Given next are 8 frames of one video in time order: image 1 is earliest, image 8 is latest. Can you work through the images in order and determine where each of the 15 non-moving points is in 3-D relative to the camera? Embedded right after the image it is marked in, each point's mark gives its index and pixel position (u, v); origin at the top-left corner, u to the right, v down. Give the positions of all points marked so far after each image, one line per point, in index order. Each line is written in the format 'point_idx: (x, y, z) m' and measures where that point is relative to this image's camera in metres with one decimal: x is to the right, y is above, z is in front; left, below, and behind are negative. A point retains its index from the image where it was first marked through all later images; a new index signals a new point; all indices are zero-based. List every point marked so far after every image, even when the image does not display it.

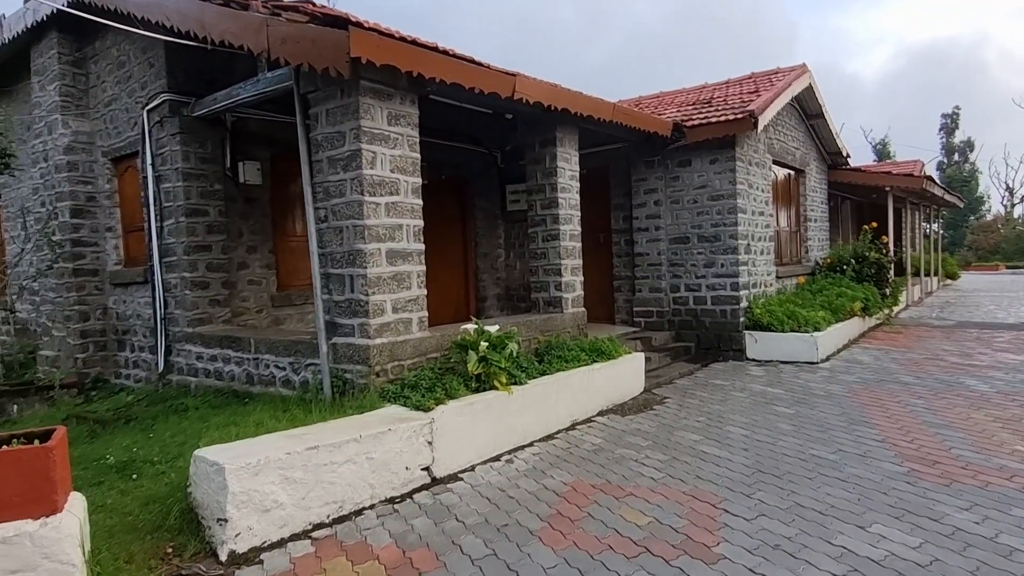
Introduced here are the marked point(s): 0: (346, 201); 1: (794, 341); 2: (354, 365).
0: (-1.0, +0.5, +4.2) m
1: (+2.8, -0.5, +6.8) m
2: (-1.0, -0.5, +4.2) m
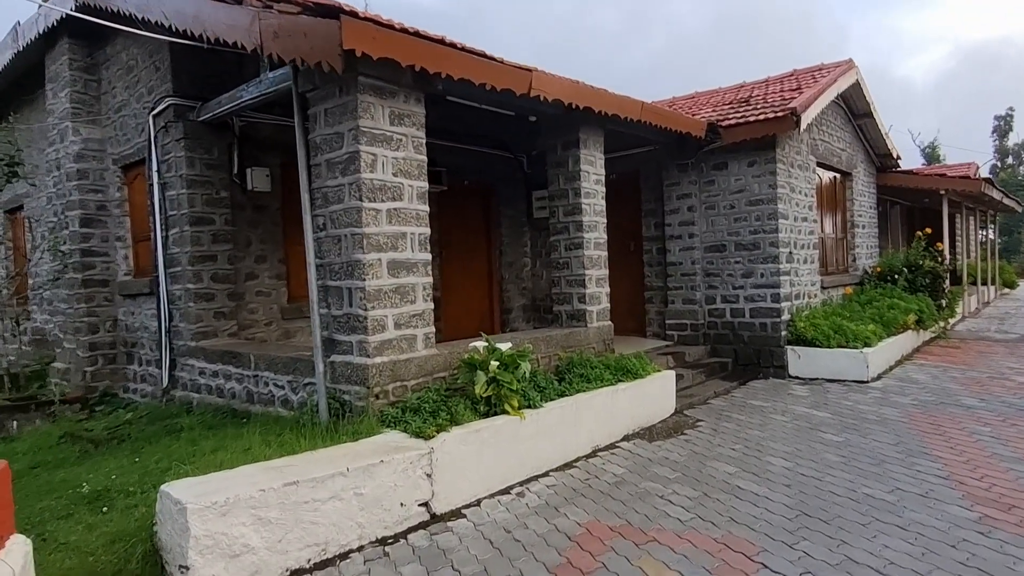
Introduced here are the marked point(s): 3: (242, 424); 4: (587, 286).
0: (-1.0, +0.5, +3.9) m
1: (+3.0, -0.7, +6.3) m
2: (-0.9, -0.6, +3.9) m
3: (-1.8, -0.9, +4.4) m
4: (+0.6, 0.0, +5.5) m
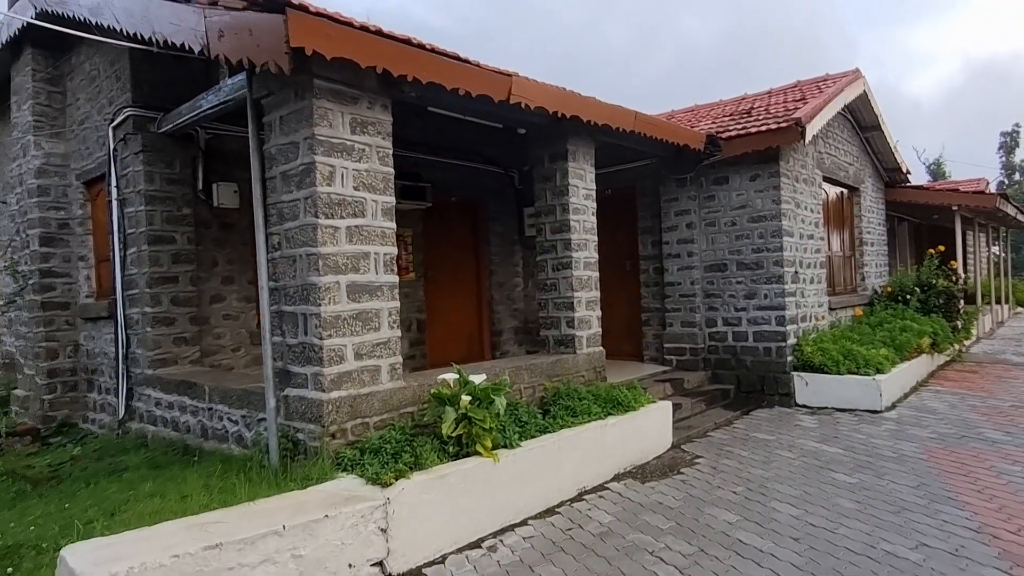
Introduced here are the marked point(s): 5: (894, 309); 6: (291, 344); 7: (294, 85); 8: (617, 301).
0: (-1.1, +0.3, +3.5) m
1: (+2.9, -0.8, +5.8) m
2: (-1.0, -0.7, +3.5) m
3: (-1.9, -1.0, +4.0) m
4: (+0.5, -0.2, +5.1) m
5: (+4.4, -0.2, +7.9) m
6: (-1.2, -0.3, +3.6) m
7: (-1.1, +1.0, +3.5) m
8: (+1.1, -0.1, +7.4) m
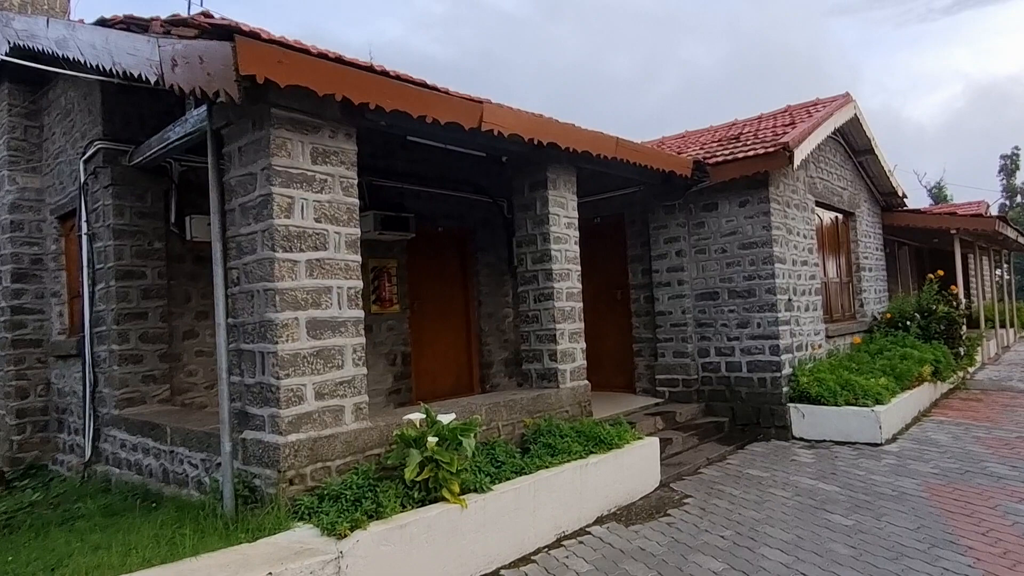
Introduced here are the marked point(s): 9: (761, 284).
0: (-1.3, +0.1, +3.4) m
1: (+2.8, -1.1, +5.6) m
2: (-1.2, -0.9, +3.3) m
3: (-2.0, -1.2, +3.8) m
4: (+0.3, -0.4, +4.9) m
5: (+4.3, -0.5, +7.6) m
6: (-1.3, -0.5, +3.4) m
7: (-1.3, +0.9, +3.4) m
8: (+1.0, -0.5, +7.3) m
9: (+2.2, 0.0, +6.1) m
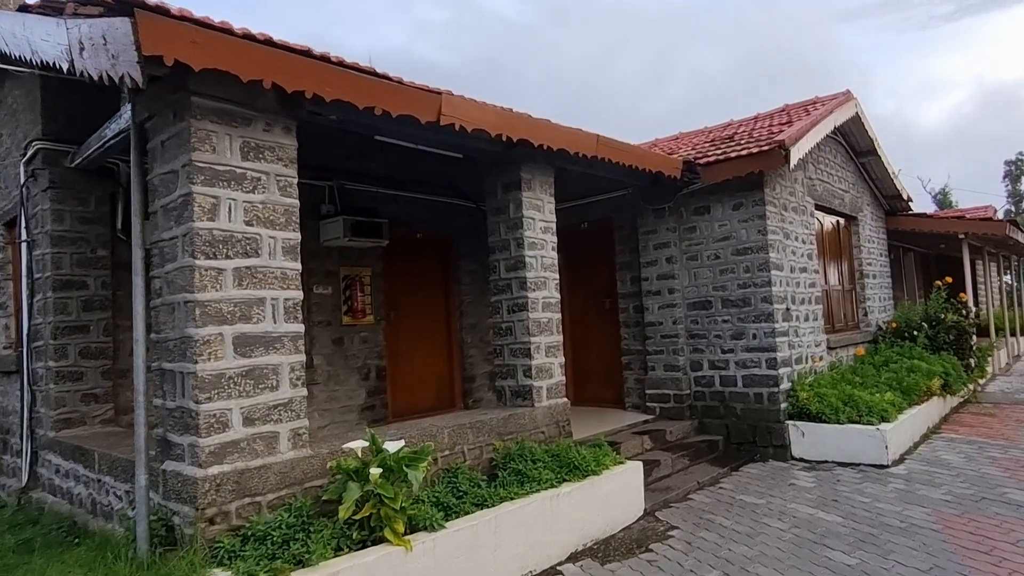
0: (-1.5, +0.1, +3.0) m
1: (+2.6, -1.1, +5.2) m
2: (-1.4, -0.9, +2.9) m
3: (-2.2, -1.3, +3.4) m
4: (+0.1, -0.5, +4.5) m
5: (+4.1, -0.6, +7.2) m
6: (-1.5, -0.5, +3.0) m
7: (-1.5, +0.8, +3.0) m
8: (+0.8, -0.5, +6.8) m
9: (+2.1, 0.0, +5.7) m
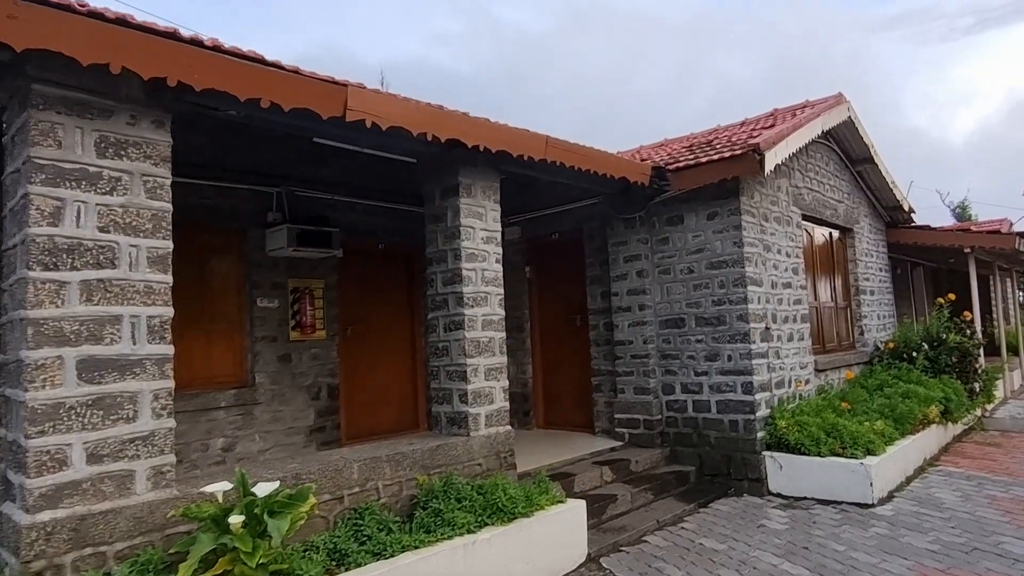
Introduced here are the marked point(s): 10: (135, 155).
0: (-1.9, 0.0, +2.6) m
1: (+2.2, -1.3, +4.7) m
2: (-1.8, -1.0, +2.5) m
3: (-2.6, -1.4, +3.0) m
4: (-0.3, -0.5, +4.0) m
5: (+3.8, -0.8, +6.7) m
6: (-1.9, -0.6, +2.6) m
7: (-1.9, +0.8, +2.6) m
8: (+0.5, -0.7, +6.4) m
9: (+1.7, -0.2, +5.2) m
10: (-1.5, +0.5, +2.8) m
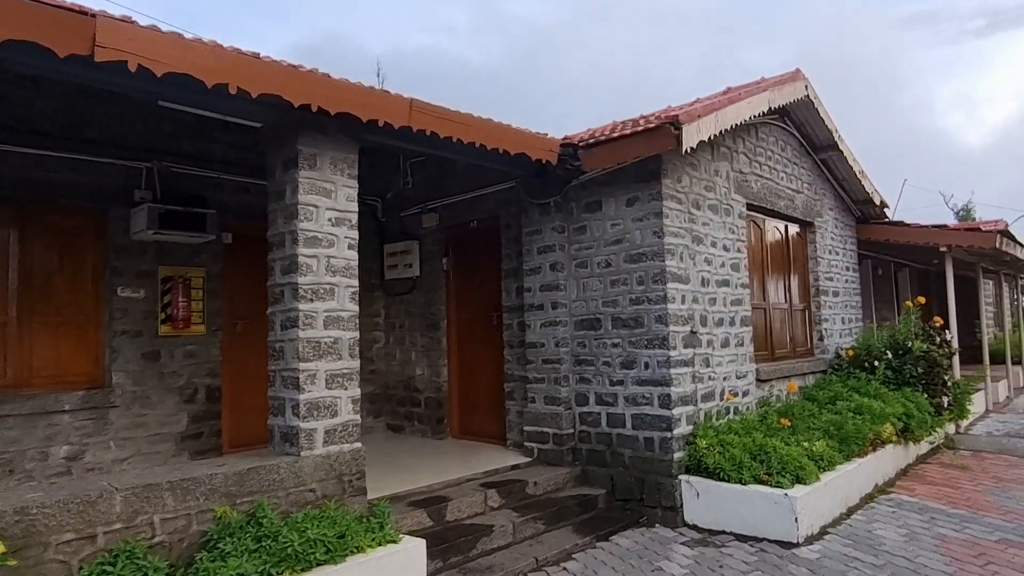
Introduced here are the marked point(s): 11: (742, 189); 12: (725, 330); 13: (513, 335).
0: (-2.7, +0.1, +1.9) m
1: (+1.4, -1.3, +4.0) m
2: (-2.6, -0.9, +1.8) m
3: (-3.5, -1.3, +2.3) m
4: (-1.0, -0.5, +3.4) m
5: (+3.0, -0.8, +6.0) m
6: (-2.7, -0.5, +2.0) m
7: (-2.7, +0.8, +2.0) m
8: (-0.3, -0.6, +5.7) m
9: (+0.9, -0.1, +4.5) m
10: (-2.3, +0.6, +2.1) m
11: (+1.8, +0.8, +5.4) m
12: (+1.6, -0.3, +5.0) m
13: (0.0, -0.4, +5.3) m
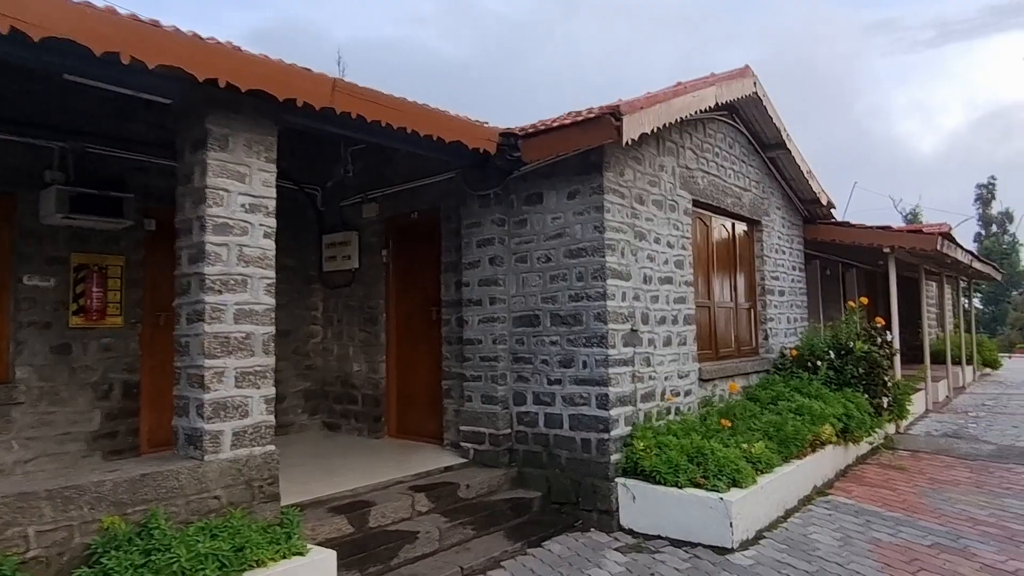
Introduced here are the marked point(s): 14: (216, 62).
0: (-2.9, +0.2, +1.6) m
1: (+1.0, -1.2, +3.9) m
2: (-2.9, -0.9, +1.5) m
3: (-3.8, -1.2, +2.0) m
4: (-1.4, -0.5, +3.1) m
5: (+2.5, -0.8, +5.9) m
6: (-3.0, -0.5, +1.6) m
7: (-2.9, +0.9, +1.6) m
8: (-0.7, -0.6, +5.5) m
9: (+0.5, -0.1, +4.4) m
10: (-2.6, +0.7, +1.8) m
11: (+1.4, +0.8, +5.3) m
12: (+1.1, -0.3, +4.9) m
13: (-0.4, -0.3, +5.1) m
14: (-1.3, +1.0, +3.0) m
